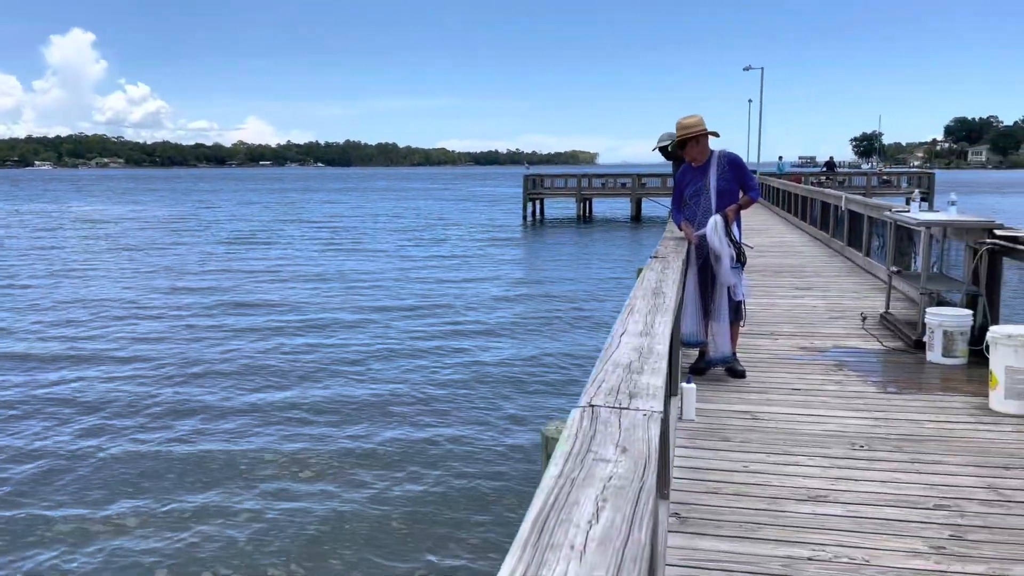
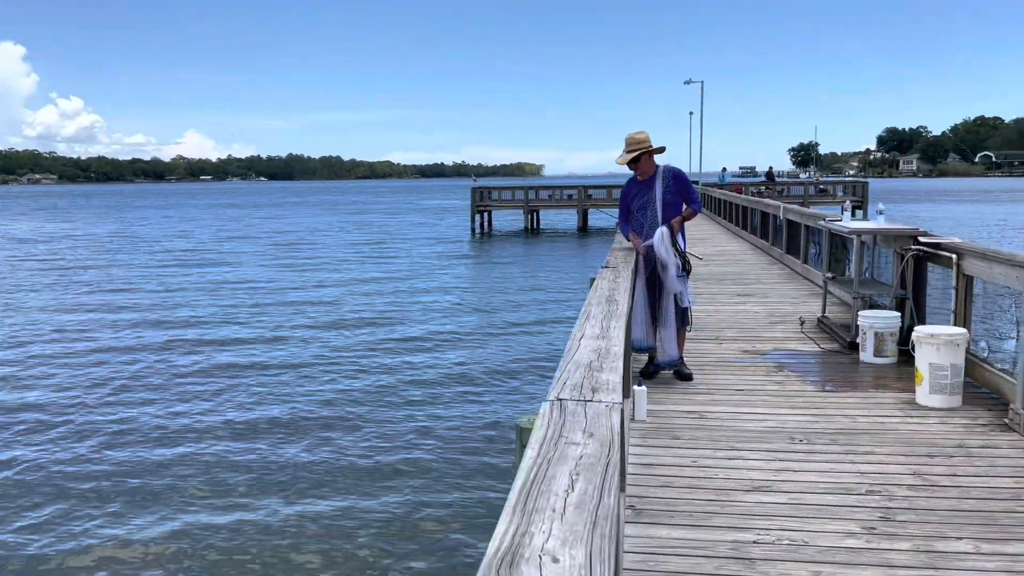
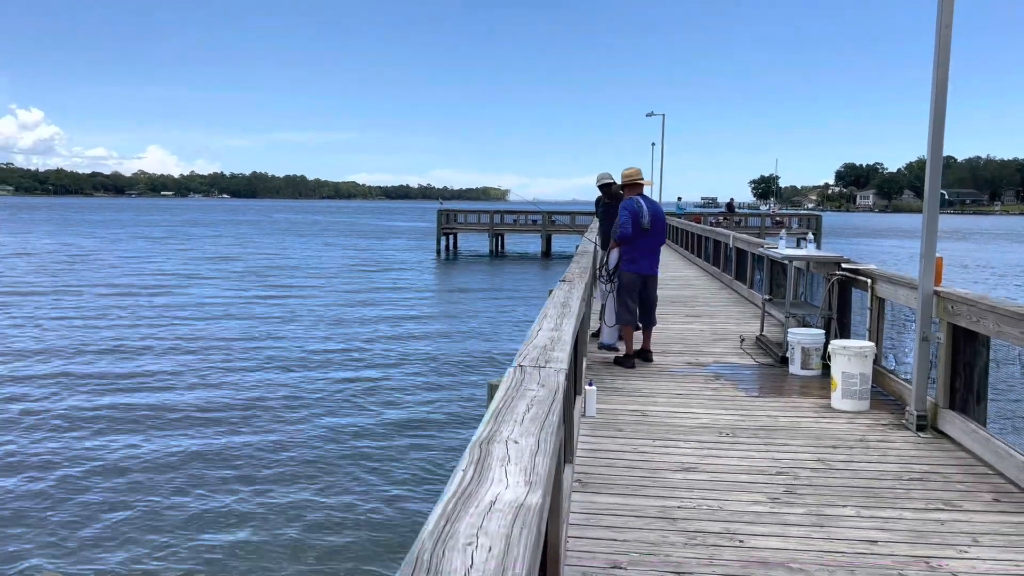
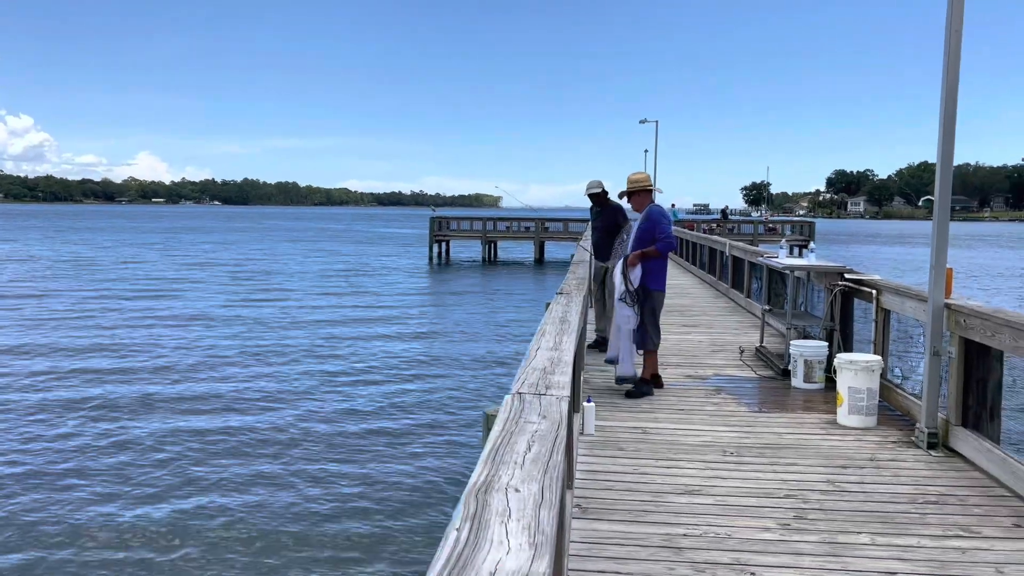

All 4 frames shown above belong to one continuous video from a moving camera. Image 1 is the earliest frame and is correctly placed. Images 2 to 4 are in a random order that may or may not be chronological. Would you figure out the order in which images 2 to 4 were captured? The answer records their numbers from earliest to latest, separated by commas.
2, 4, 3
